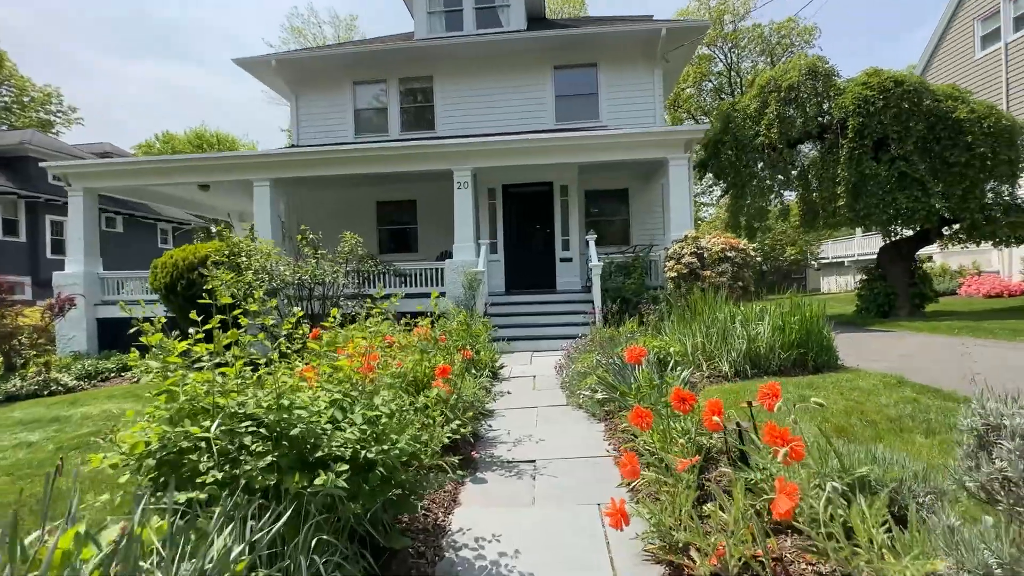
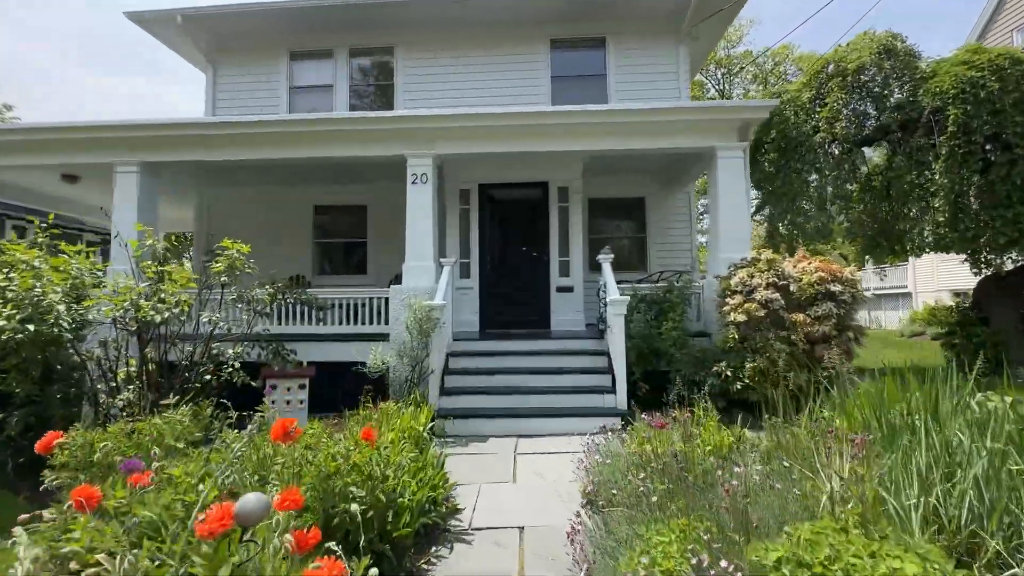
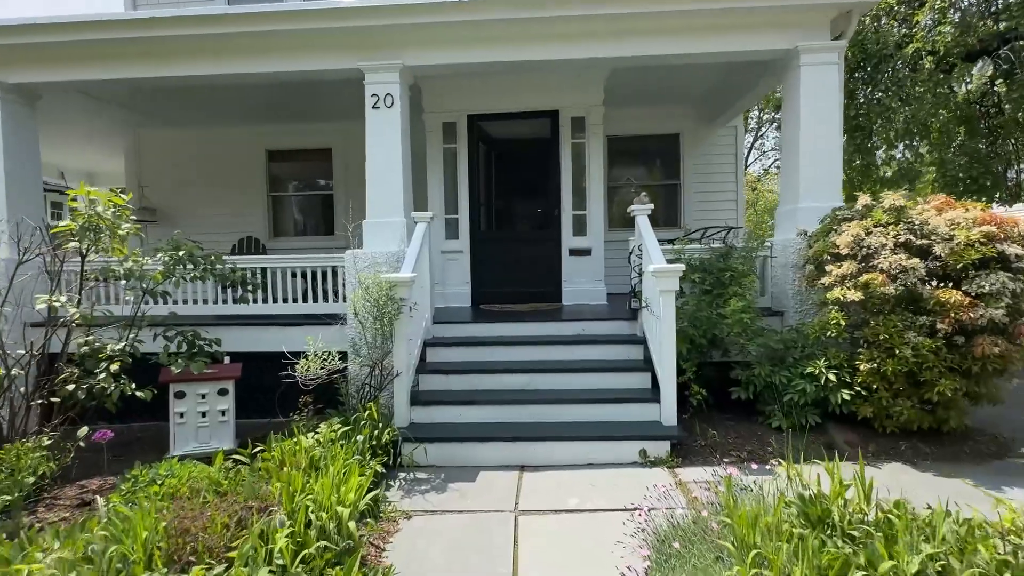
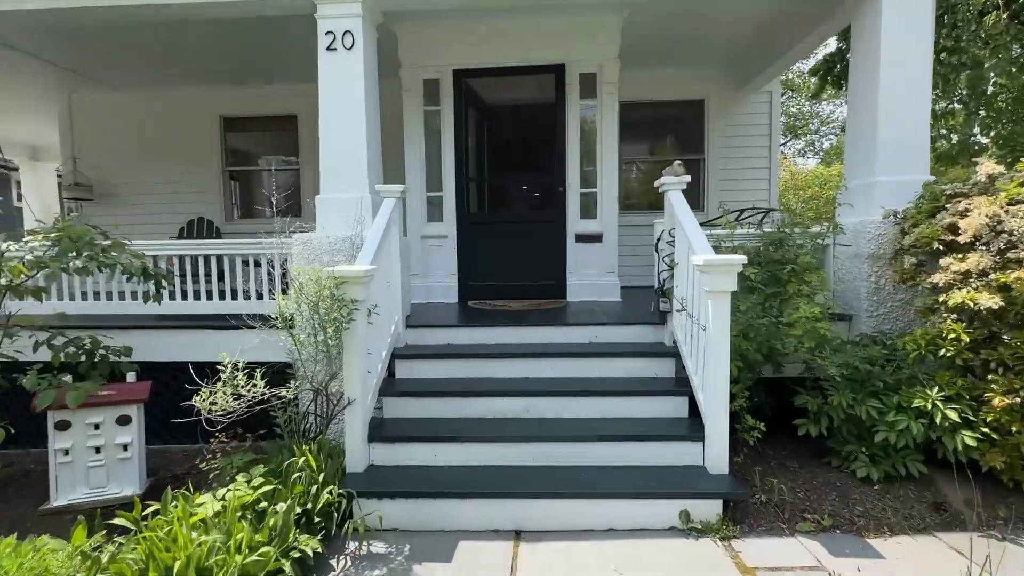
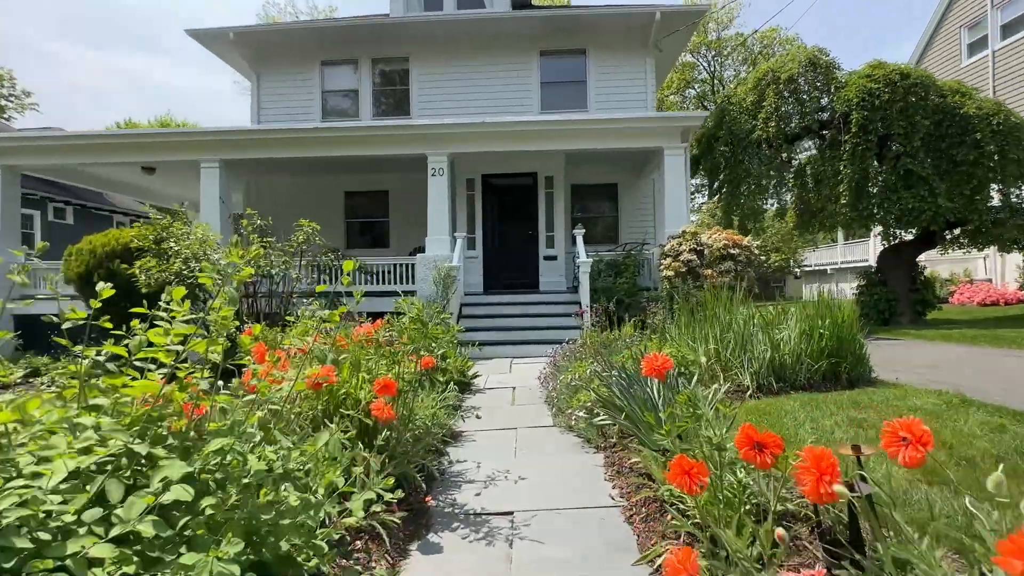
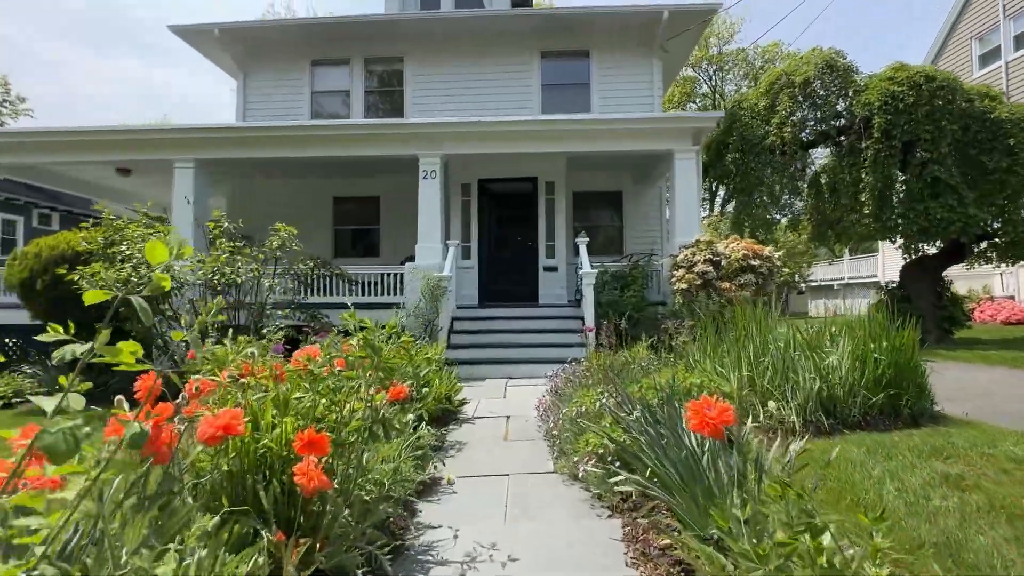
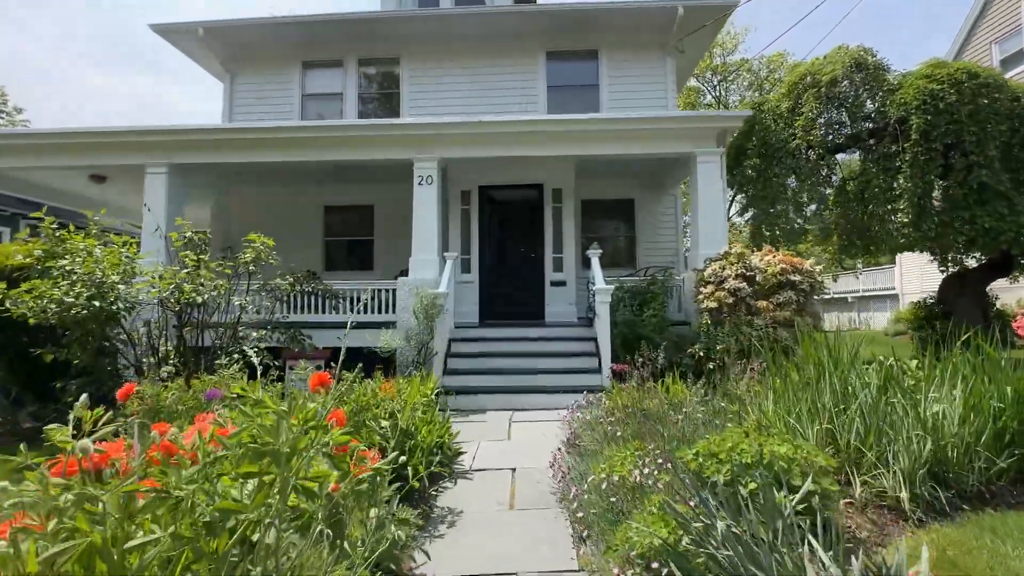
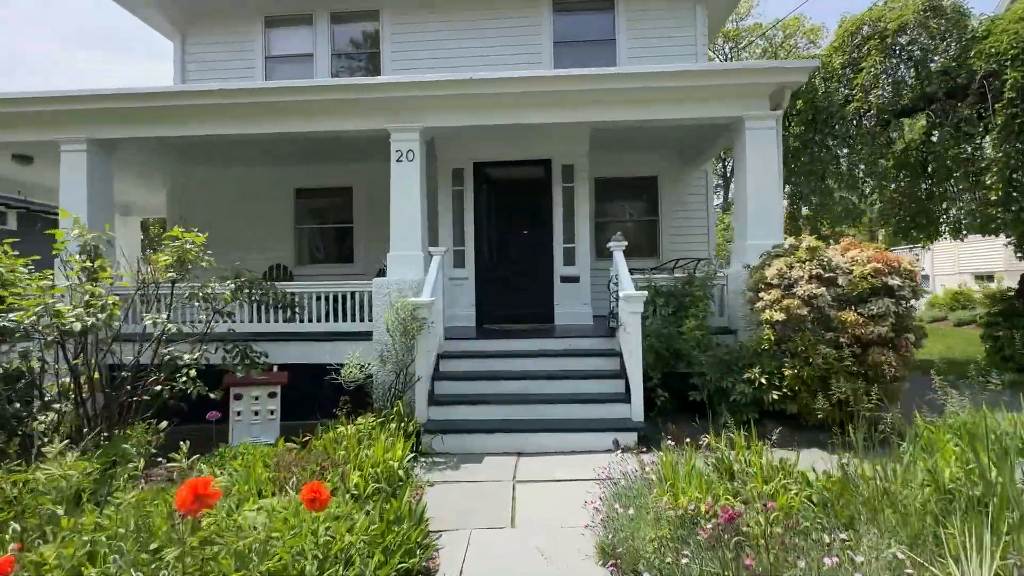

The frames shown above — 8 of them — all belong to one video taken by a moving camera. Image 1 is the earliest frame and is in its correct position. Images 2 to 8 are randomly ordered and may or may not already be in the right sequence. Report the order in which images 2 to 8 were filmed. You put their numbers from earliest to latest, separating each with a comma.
5, 6, 7, 2, 8, 3, 4
